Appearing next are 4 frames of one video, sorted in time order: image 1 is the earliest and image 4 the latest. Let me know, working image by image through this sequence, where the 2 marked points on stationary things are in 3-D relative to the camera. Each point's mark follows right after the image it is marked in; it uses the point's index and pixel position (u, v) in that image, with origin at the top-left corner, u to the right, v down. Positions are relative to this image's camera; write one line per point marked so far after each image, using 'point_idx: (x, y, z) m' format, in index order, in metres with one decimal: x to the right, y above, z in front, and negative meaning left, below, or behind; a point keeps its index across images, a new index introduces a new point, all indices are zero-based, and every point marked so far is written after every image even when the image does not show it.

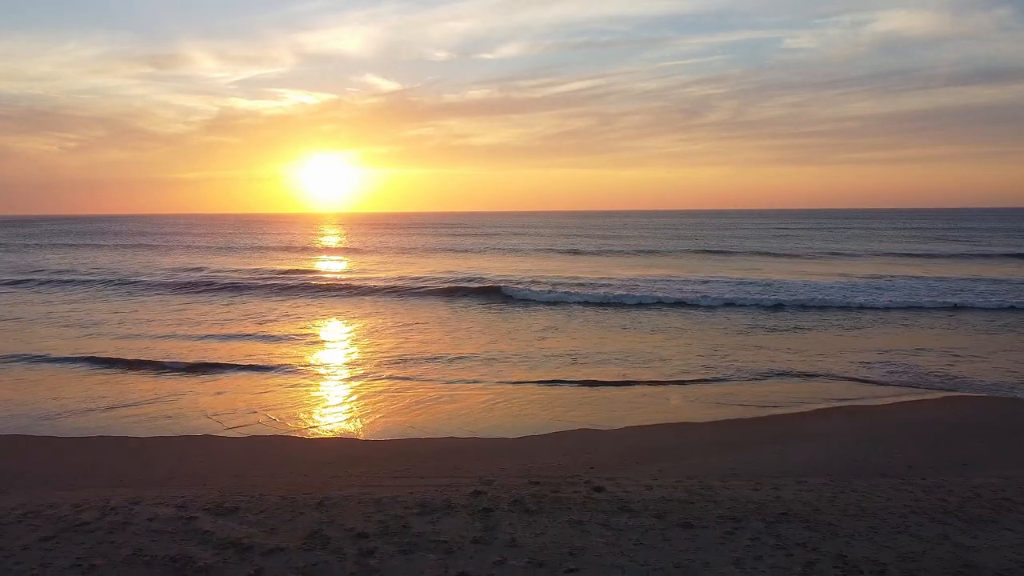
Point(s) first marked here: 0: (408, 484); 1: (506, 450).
0: (-0.7, -1.3, +4.2) m
1: (0.0, -1.3, +5.2) m
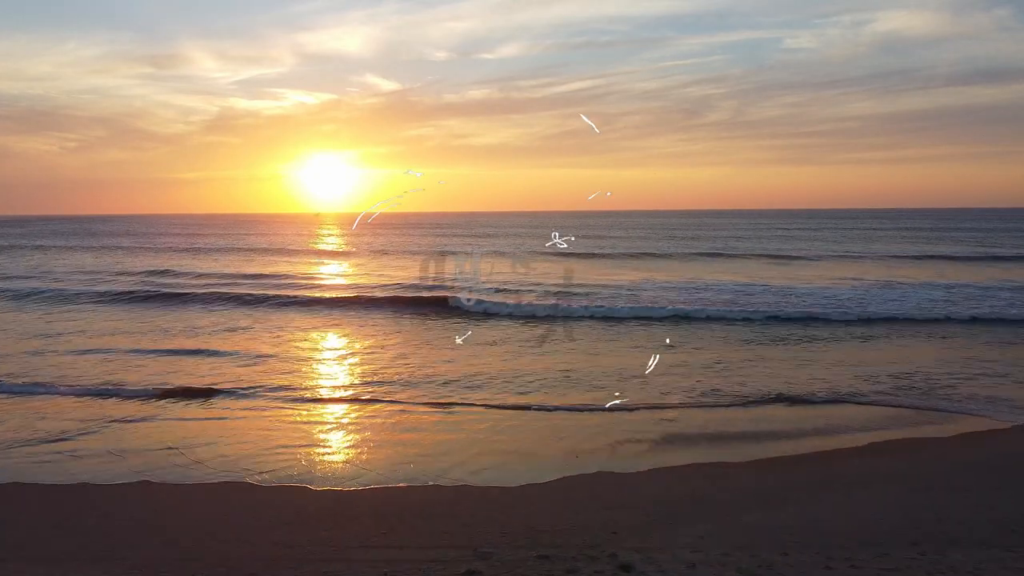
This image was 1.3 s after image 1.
0: (-0.7, -1.4, +3.4) m
1: (0.0, -1.4, +4.3) m
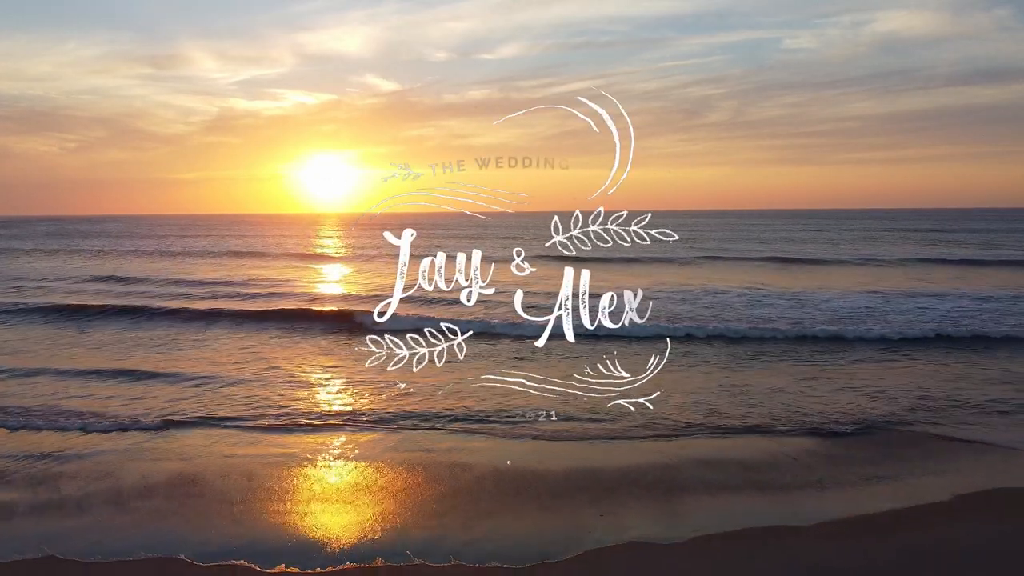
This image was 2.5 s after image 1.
0: (-0.5, -1.3, +4.2) m
1: (+0.1, -1.3, +5.2) m
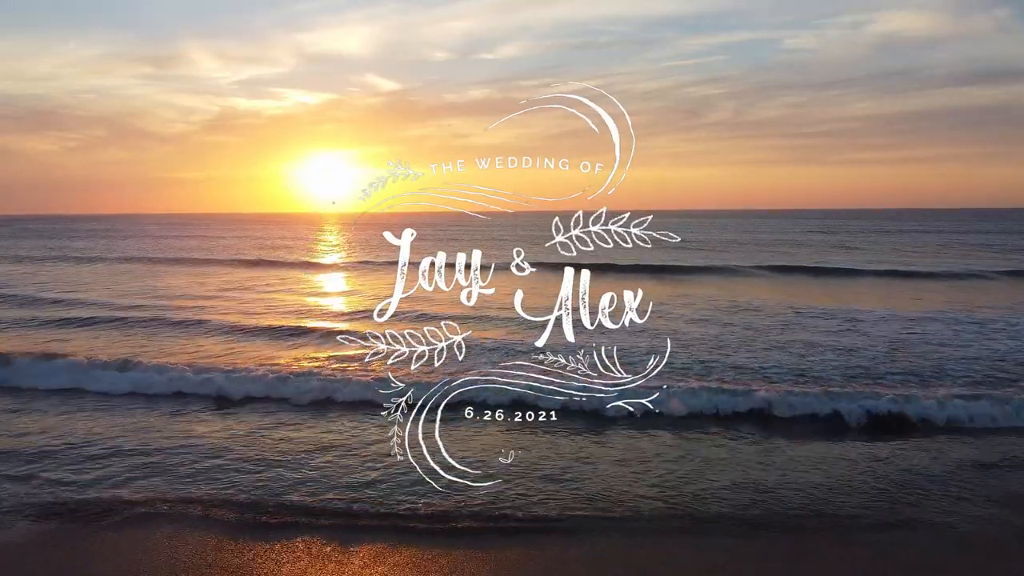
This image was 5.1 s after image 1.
0: (-0.5, -1.4, +3.7) m
1: (+0.1, -1.4, +4.6) m
